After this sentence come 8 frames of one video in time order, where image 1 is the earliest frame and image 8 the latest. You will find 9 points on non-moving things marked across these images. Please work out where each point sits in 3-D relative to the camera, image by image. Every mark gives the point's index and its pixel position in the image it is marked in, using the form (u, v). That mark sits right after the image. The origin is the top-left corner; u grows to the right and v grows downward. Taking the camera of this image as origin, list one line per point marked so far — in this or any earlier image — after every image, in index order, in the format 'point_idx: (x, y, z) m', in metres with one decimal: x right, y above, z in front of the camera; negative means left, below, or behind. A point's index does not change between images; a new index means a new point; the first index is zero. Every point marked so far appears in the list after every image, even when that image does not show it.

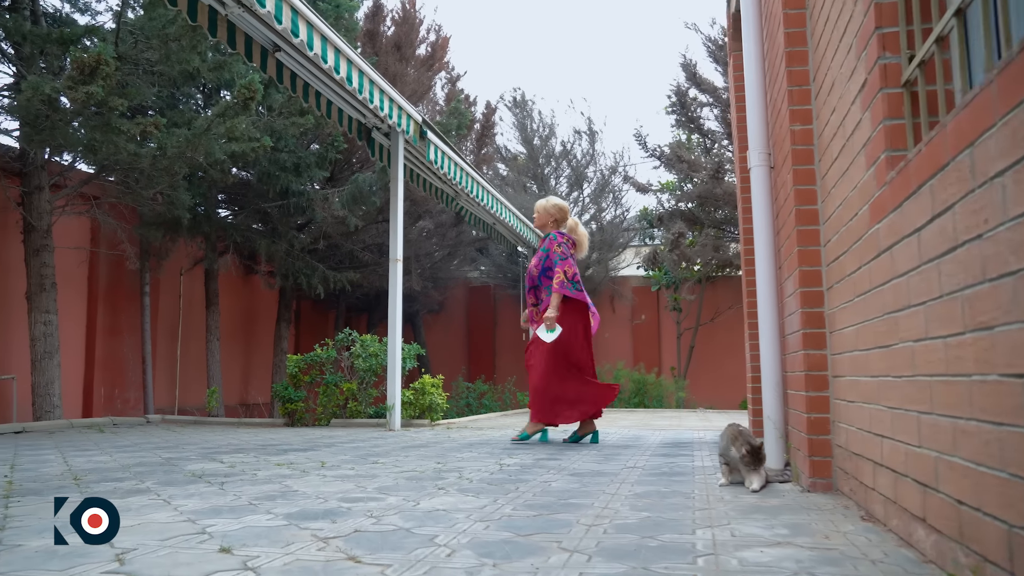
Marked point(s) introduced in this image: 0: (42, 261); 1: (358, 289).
0: (-5.1, +0.3, +8.5) m
1: (-2.6, 0.0, +13.5) m
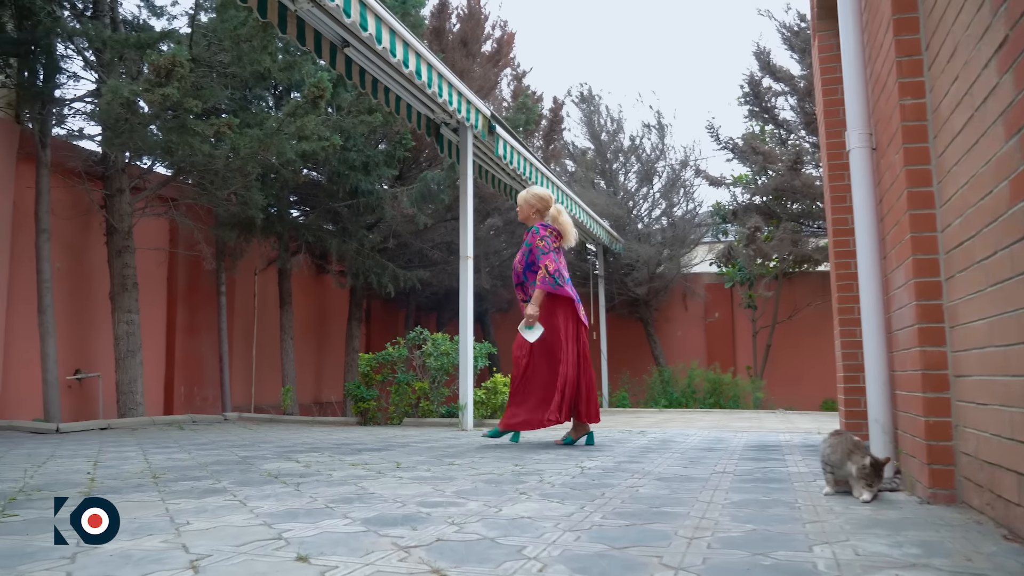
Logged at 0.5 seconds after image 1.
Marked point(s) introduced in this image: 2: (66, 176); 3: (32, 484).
0: (-4.3, +0.3, +8.7) m
1: (-1.4, 0.0, +13.5) m
2: (-5.1, +1.3, +8.9) m
3: (-2.2, -0.9, +3.6) m
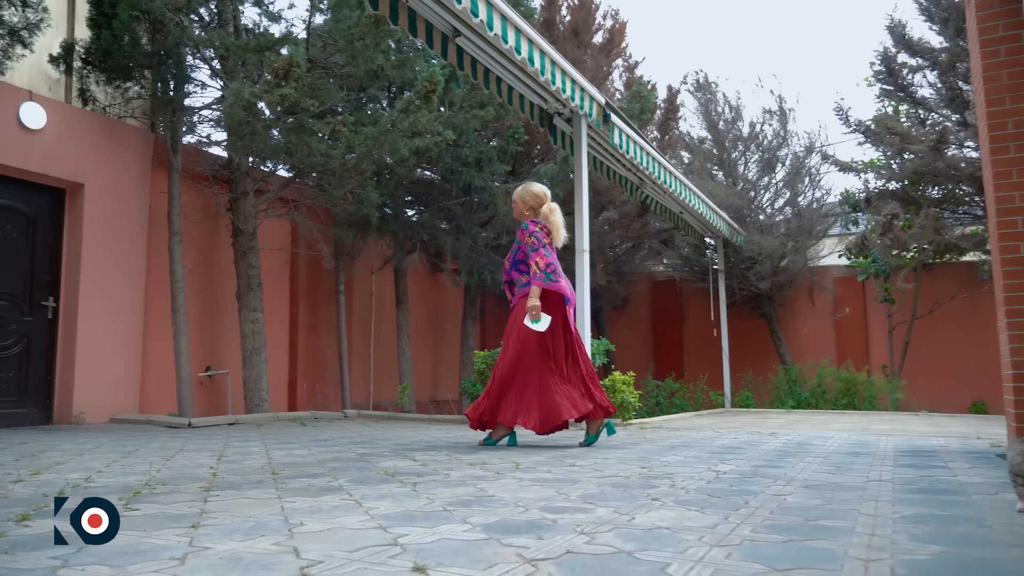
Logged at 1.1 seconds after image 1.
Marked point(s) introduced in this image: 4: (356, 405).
0: (-3.0, +0.3, +9.0) m
1: (+0.5, 0.0, +13.3) m
2: (-3.8, +1.3, +9.3) m
3: (-1.6, -0.9, +3.6) m
4: (-2.3, -1.7, +11.5) m
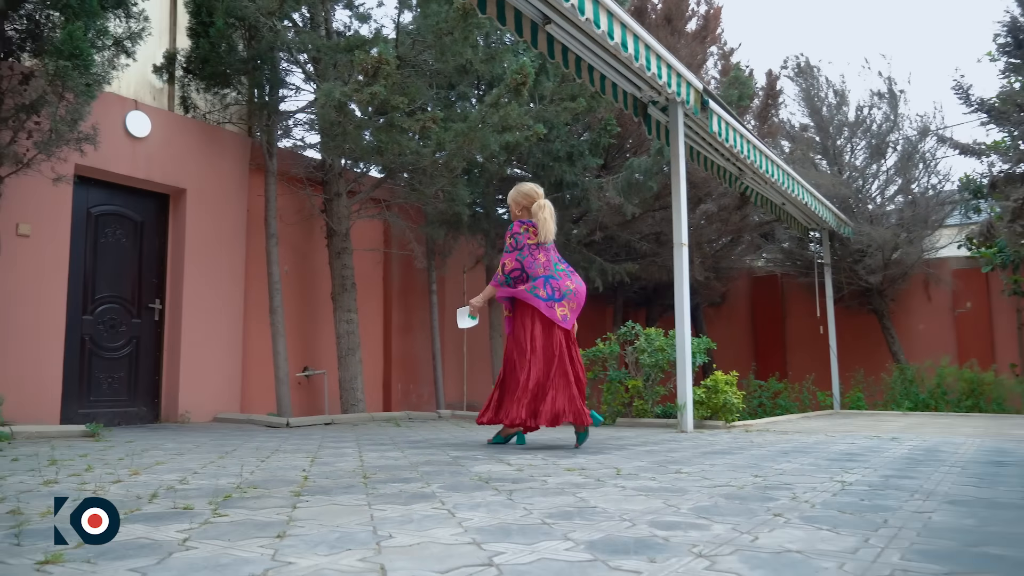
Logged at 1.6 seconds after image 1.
0: (-1.9, +0.3, +9.0) m
1: (+2.1, +0.1, +12.9) m
2: (-2.7, +1.3, +9.4) m
3: (-1.2, -0.9, +3.6) m
4: (-0.9, -1.7, +11.4) m
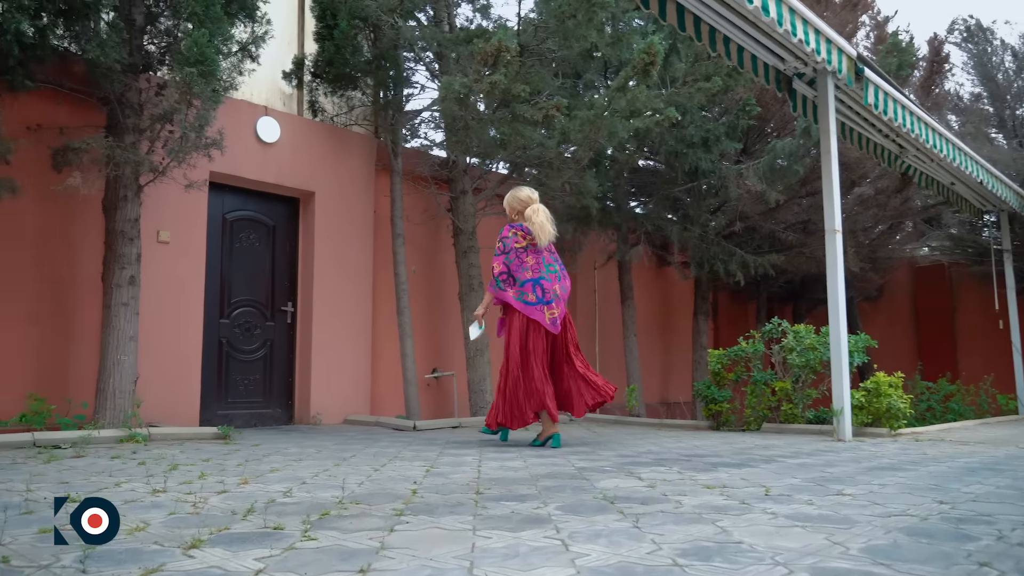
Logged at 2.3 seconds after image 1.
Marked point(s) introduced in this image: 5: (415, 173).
0: (-0.5, +0.3, +8.8) m
1: (+4.2, +0.2, +12.0) m
2: (-1.1, +1.3, +9.4) m
3: (-0.7, -0.9, +3.3) m
4: (+1.0, -1.7, +11.0) m
5: (-1.2, +1.4, +9.4) m
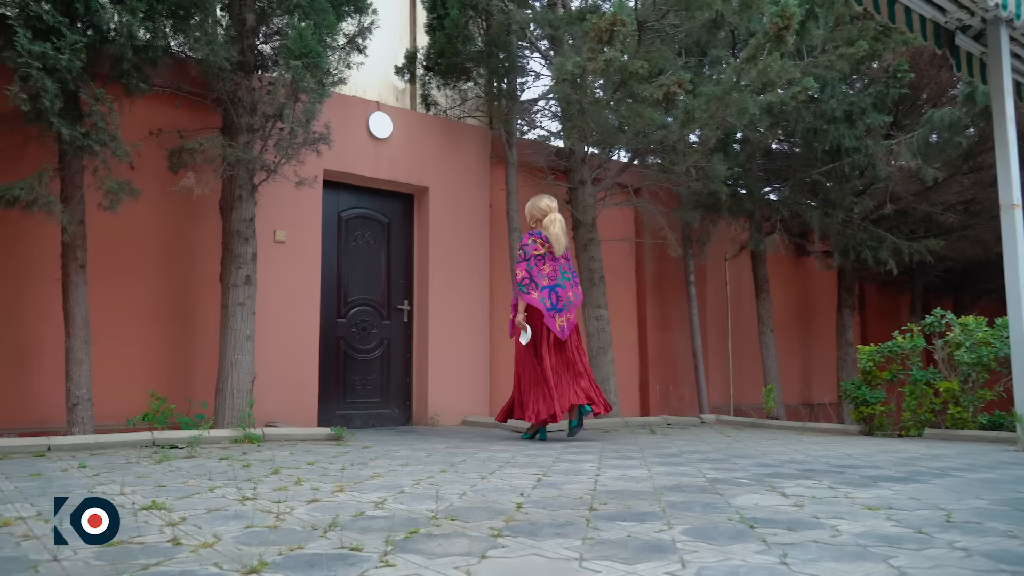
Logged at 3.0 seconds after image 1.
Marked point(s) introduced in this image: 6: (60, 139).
0: (+0.8, +0.3, +8.4) m
1: (+5.9, +0.3, +10.7) m
2: (+0.2, +1.3, +9.0) m
3: (-0.2, -0.8, +3.0) m
4: (+2.7, -1.6, +10.3) m
5: (+0.2, +1.4, +9.0) m
6: (-2.9, +1.0, +5.1) m
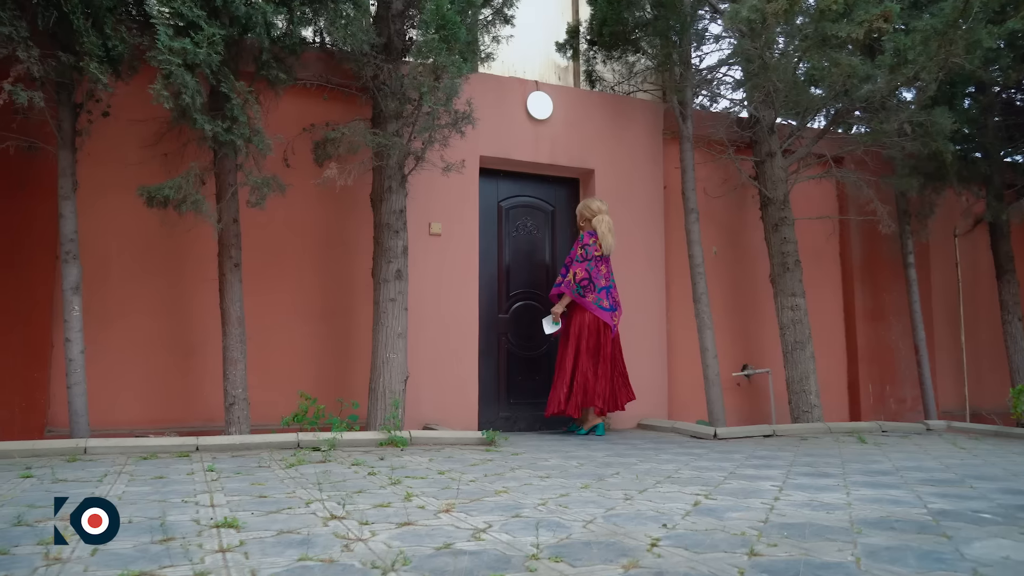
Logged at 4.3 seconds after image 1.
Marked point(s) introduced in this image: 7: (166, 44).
0: (+2.5, +0.5, +7.3) m
1: (+8.0, +0.6, +8.3) m
2: (+2.1, +1.4, +8.1) m
3: (+0.2, -0.7, +2.3) m
4: (+4.8, -1.4, +8.7) m
5: (+2.1, +1.5, +8.1) m
6: (-2.0, +1.0, +5.1) m
7: (-2.0, +1.4, +4.6) m
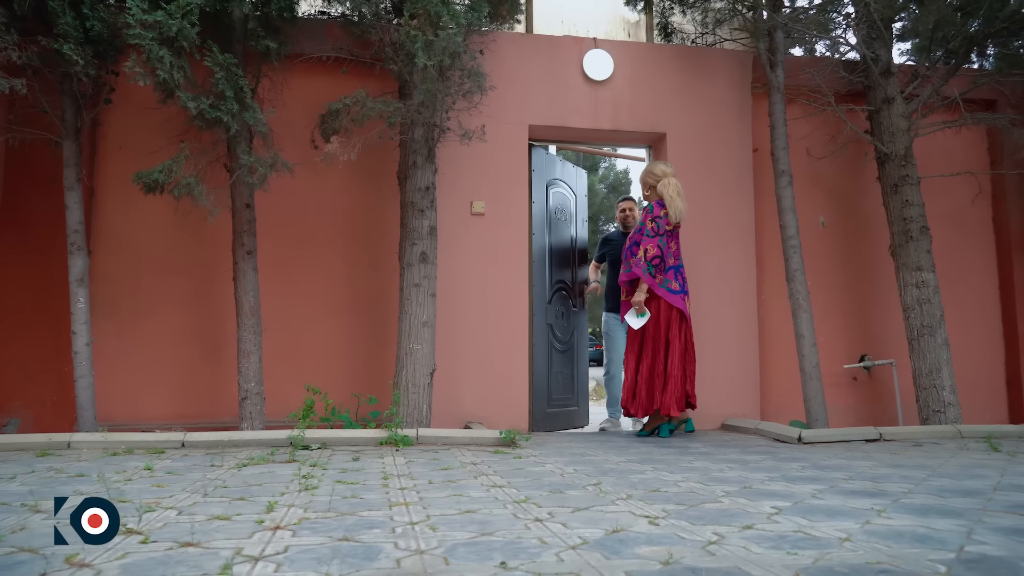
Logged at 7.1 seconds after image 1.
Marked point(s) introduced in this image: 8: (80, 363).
0: (+3.0, +0.7, +6.0) m
1: (+8.6, +1.0, +5.8) m
2: (+2.7, +1.6, +6.8) m
3: (-0.4, -0.6, +1.7) m
4: (+5.6, -1.1, +6.8) m
5: (+2.7, +1.7, +6.9) m
6: (-1.9, +1.1, +4.8) m
7: (-2.1, +1.5, +4.3) m
8: (-2.6, -0.5, +4.7) m
